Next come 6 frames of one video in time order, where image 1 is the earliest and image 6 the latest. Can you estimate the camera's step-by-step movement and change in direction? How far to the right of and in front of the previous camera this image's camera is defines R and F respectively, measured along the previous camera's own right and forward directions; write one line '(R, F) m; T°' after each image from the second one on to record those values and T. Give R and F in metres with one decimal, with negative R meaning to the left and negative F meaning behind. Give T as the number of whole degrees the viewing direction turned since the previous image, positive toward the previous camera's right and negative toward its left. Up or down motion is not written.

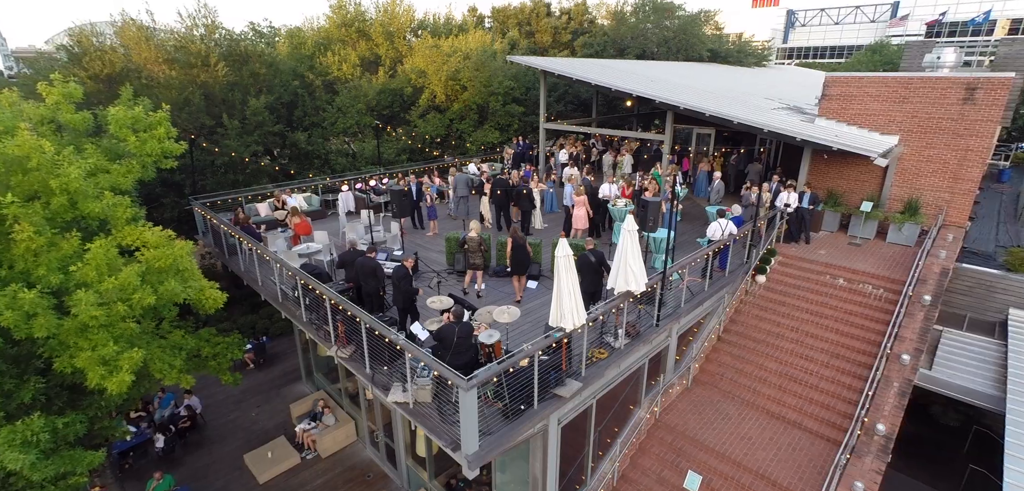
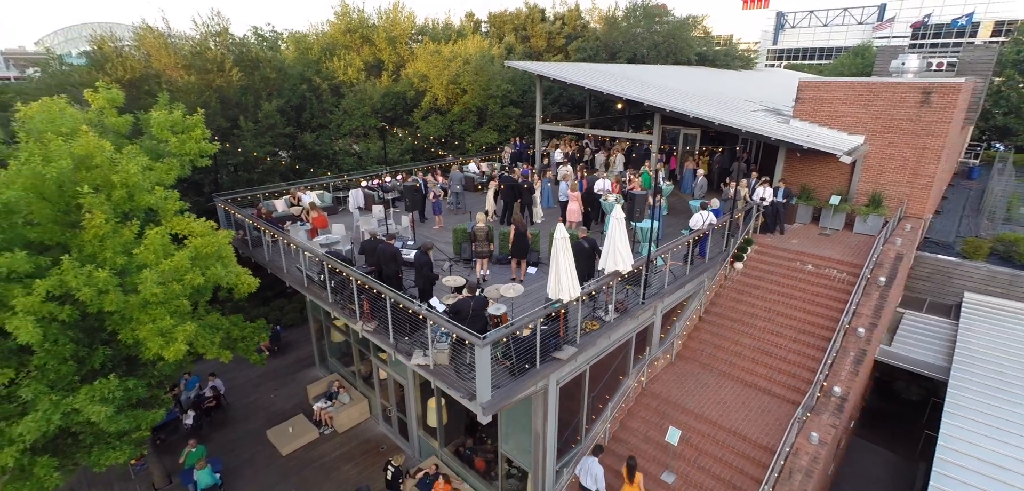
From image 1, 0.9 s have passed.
(-0.2, -1.1) m; +1°
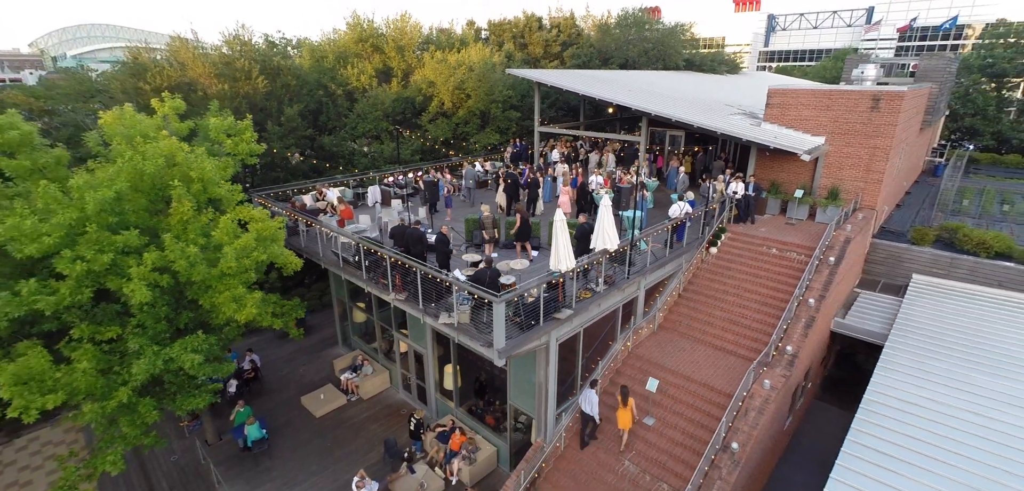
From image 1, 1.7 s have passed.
(-0.2, -1.8) m; 0°
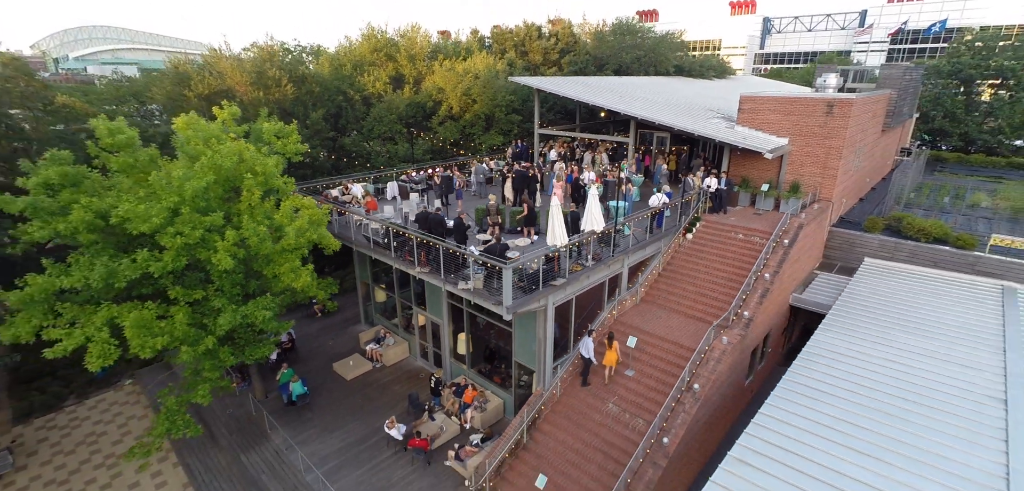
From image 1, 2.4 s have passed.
(-0.1, -2.3) m; 0°
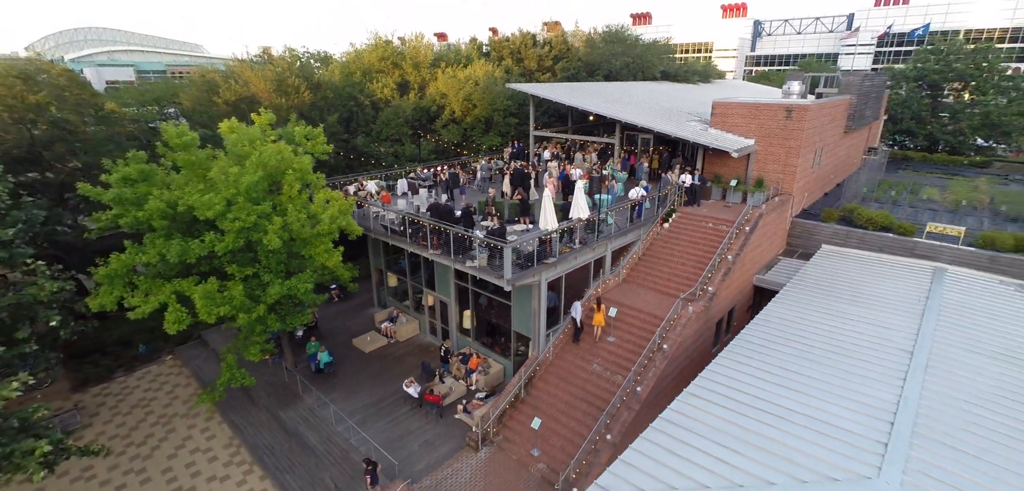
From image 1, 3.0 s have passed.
(-0.1, -2.3) m; 0°
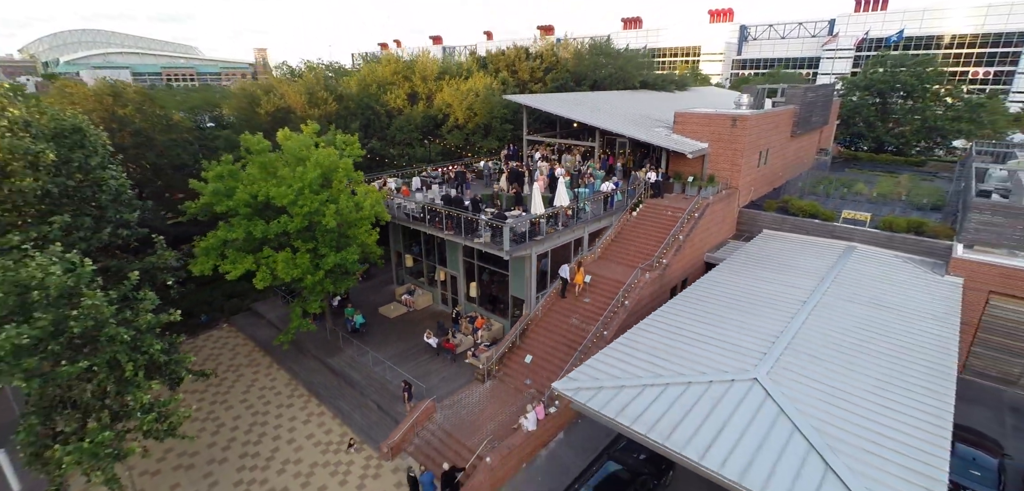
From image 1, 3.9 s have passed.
(-0.1, -4.3) m; +1°
